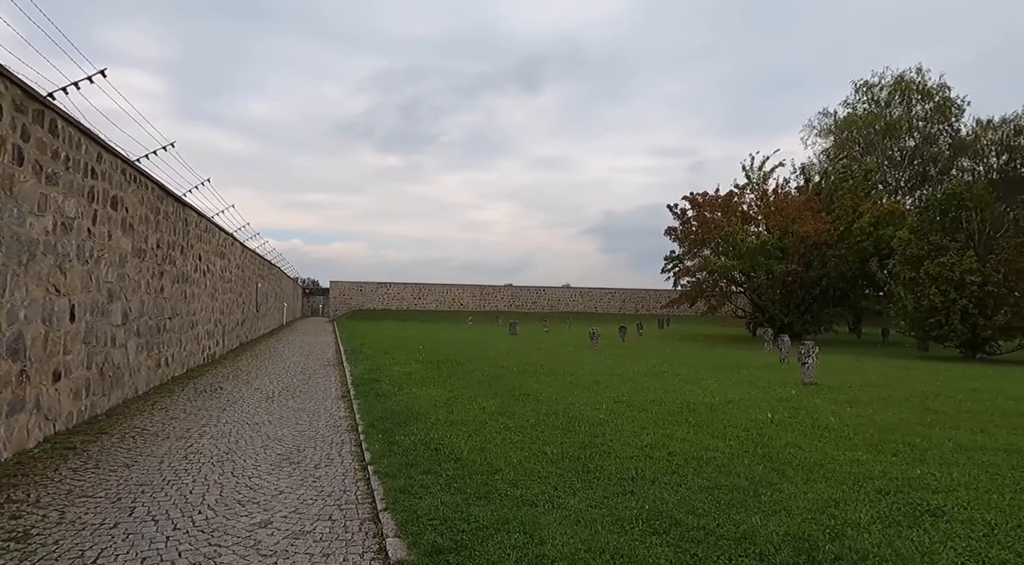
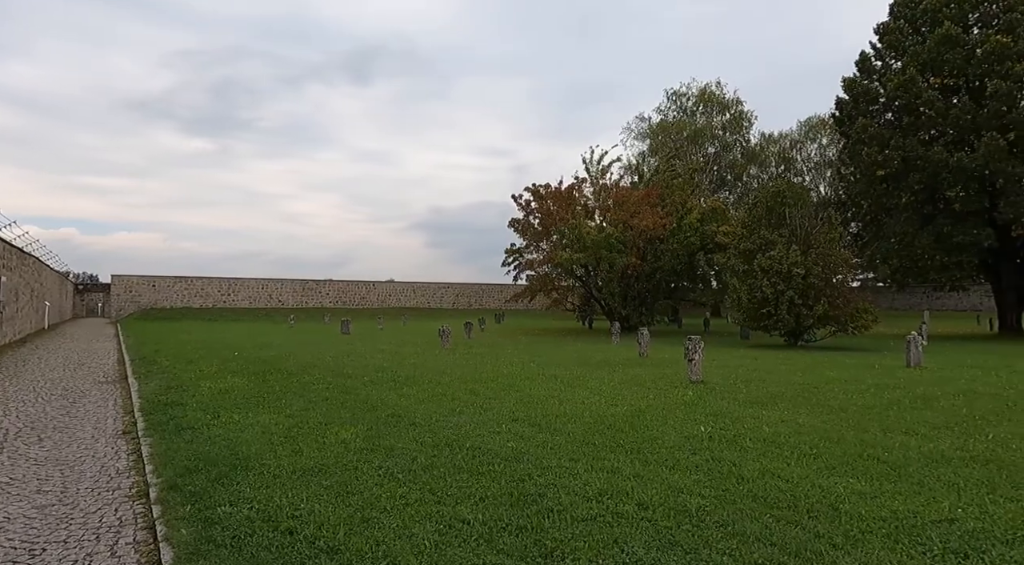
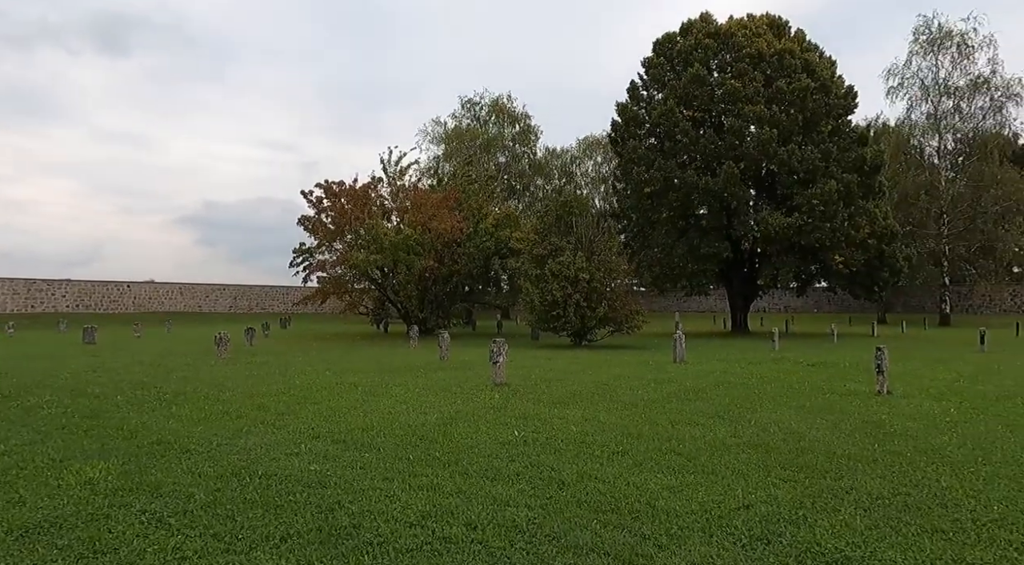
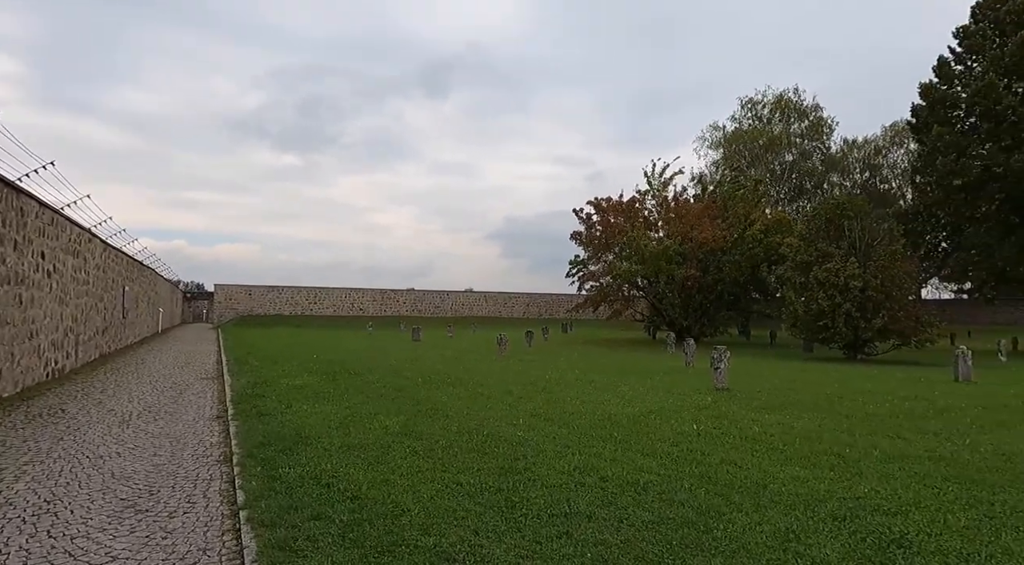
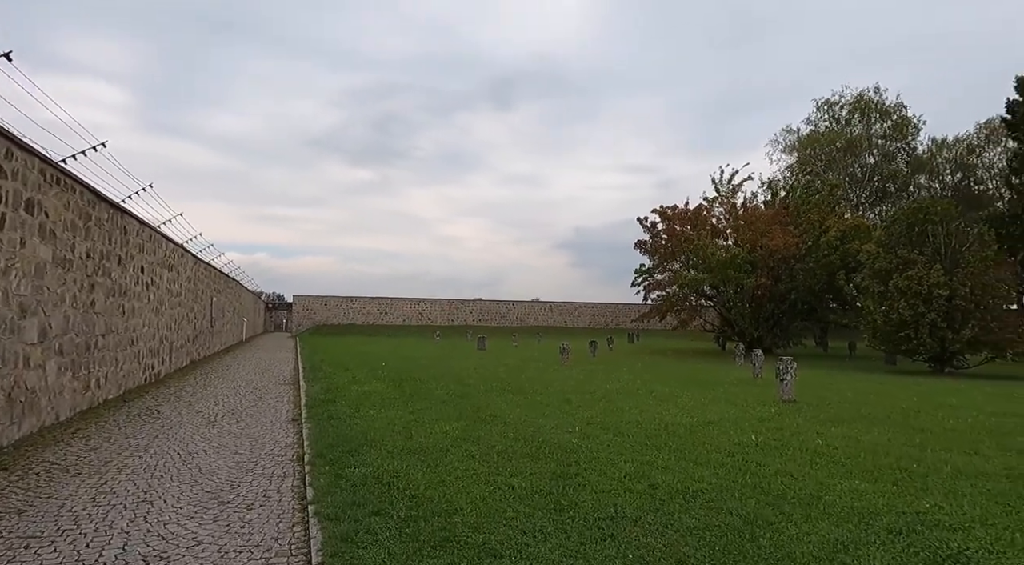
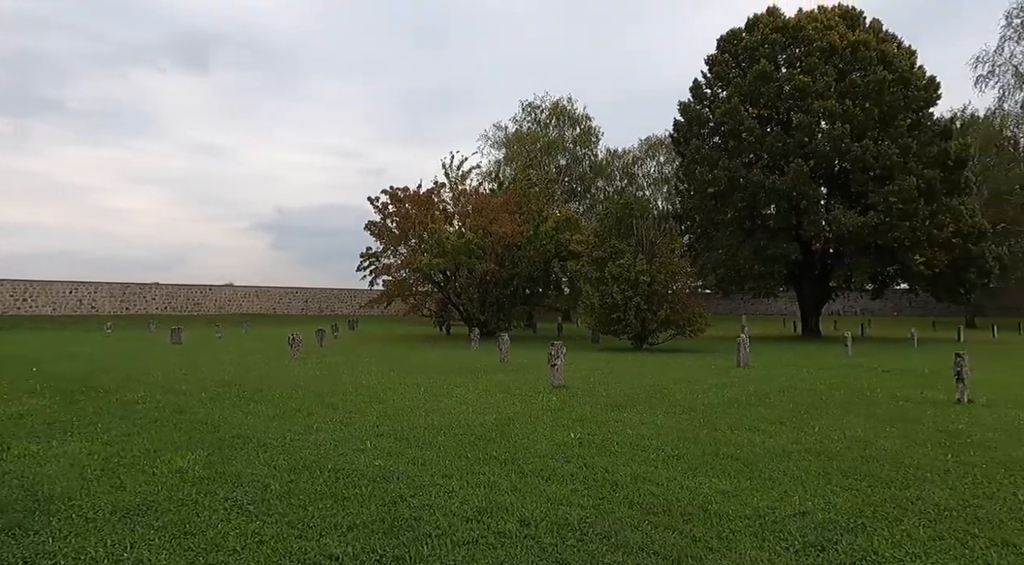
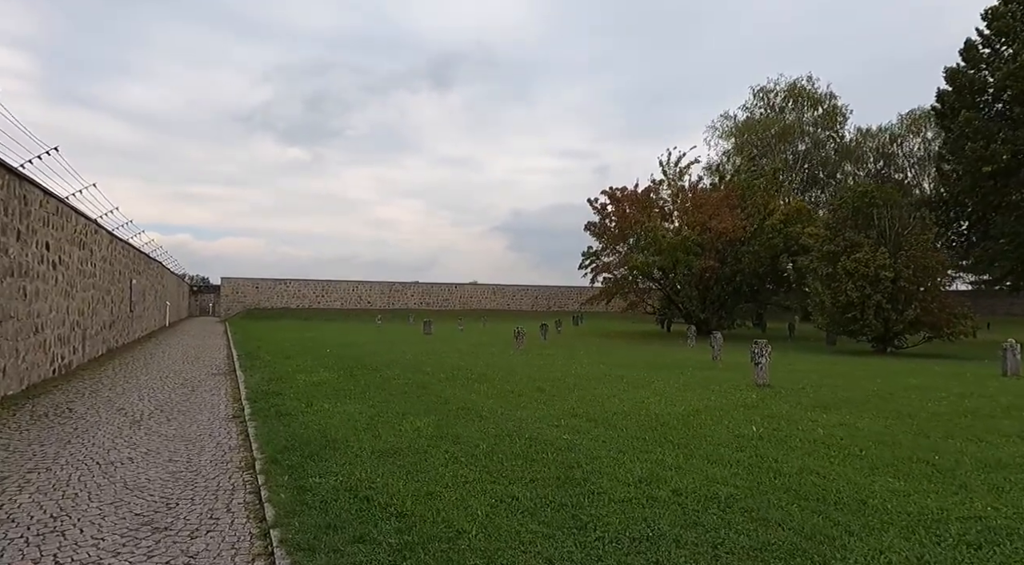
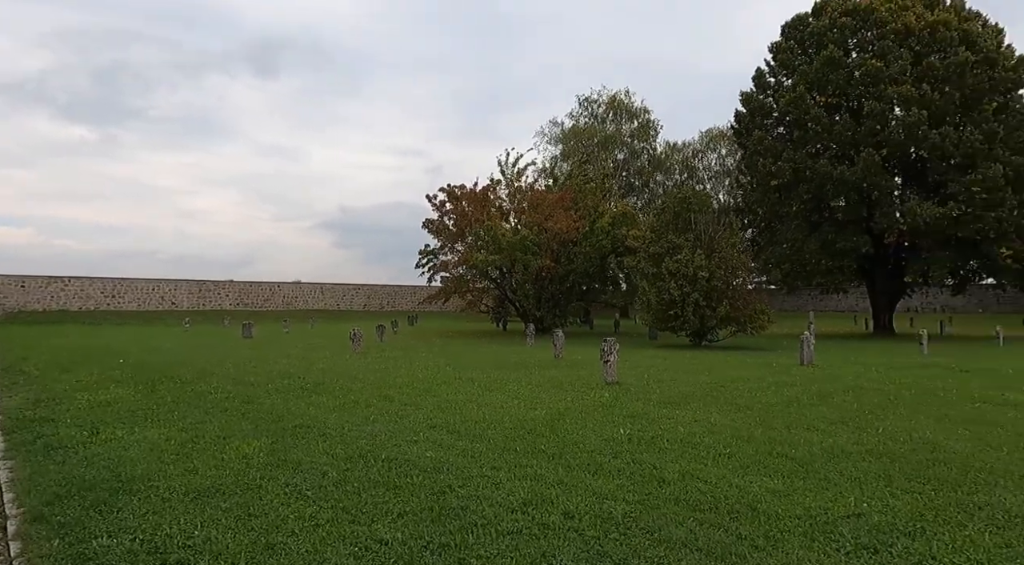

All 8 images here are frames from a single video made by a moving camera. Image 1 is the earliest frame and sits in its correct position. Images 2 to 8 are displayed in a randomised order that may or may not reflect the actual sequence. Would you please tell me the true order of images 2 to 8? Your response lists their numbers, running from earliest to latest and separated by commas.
5, 4, 7, 2, 8, 6, 3
